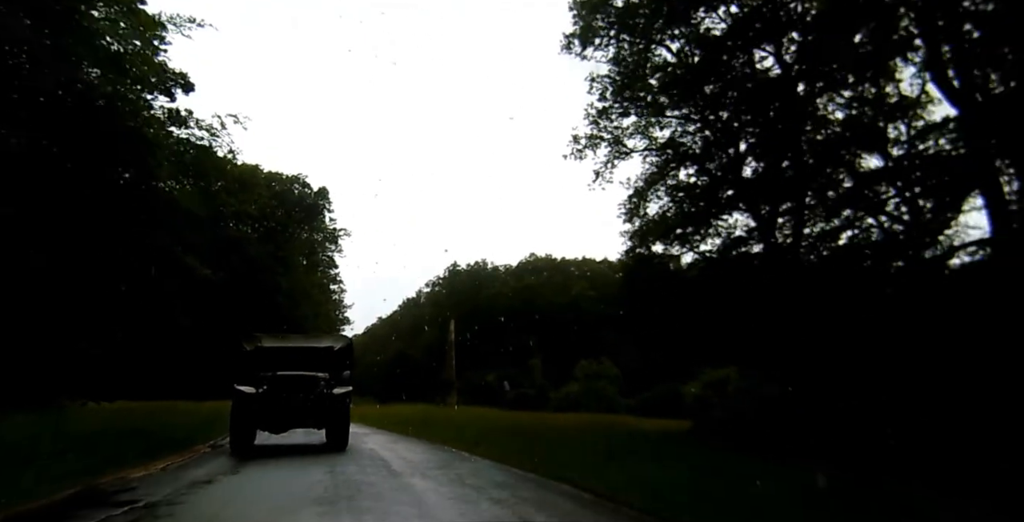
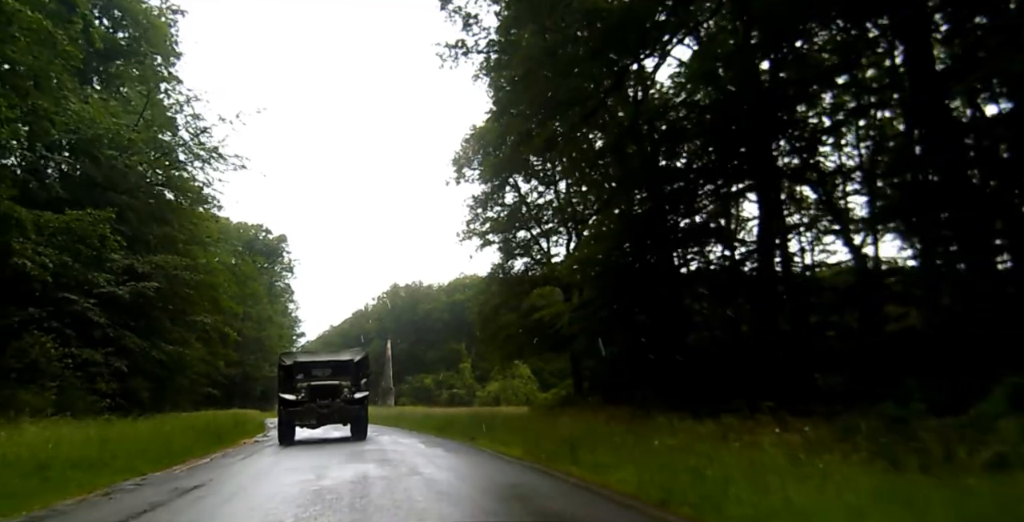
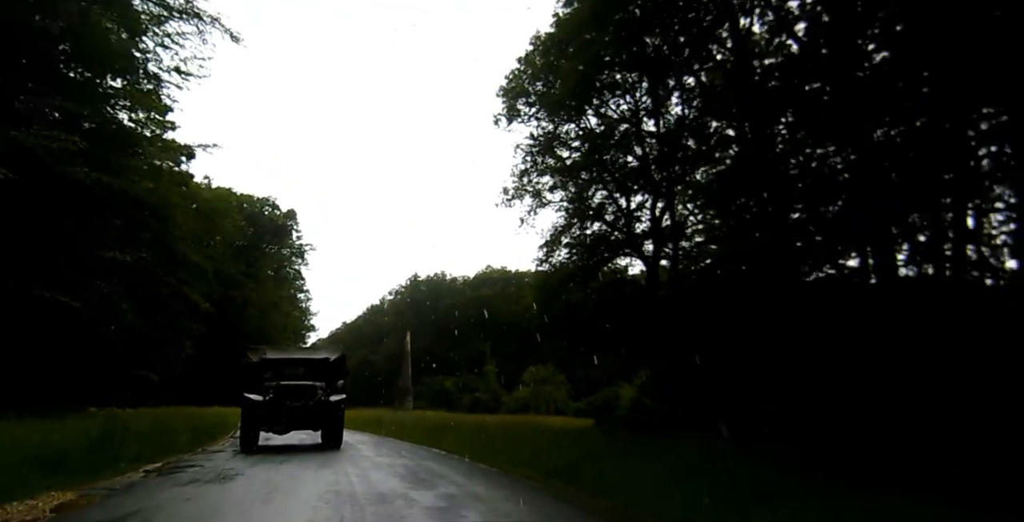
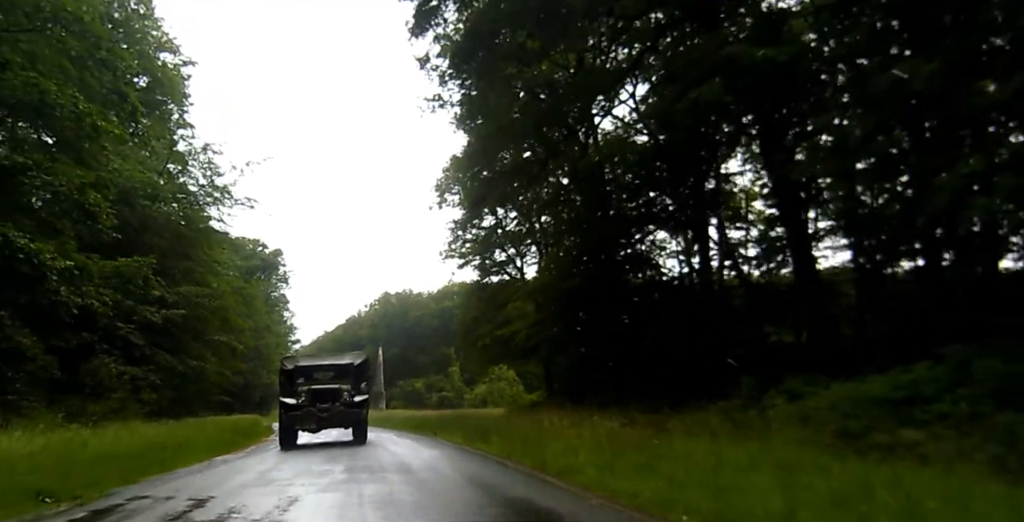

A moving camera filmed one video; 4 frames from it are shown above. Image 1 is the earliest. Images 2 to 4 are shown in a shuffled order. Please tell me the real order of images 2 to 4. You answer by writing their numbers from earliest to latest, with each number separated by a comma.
3, 2, 4
